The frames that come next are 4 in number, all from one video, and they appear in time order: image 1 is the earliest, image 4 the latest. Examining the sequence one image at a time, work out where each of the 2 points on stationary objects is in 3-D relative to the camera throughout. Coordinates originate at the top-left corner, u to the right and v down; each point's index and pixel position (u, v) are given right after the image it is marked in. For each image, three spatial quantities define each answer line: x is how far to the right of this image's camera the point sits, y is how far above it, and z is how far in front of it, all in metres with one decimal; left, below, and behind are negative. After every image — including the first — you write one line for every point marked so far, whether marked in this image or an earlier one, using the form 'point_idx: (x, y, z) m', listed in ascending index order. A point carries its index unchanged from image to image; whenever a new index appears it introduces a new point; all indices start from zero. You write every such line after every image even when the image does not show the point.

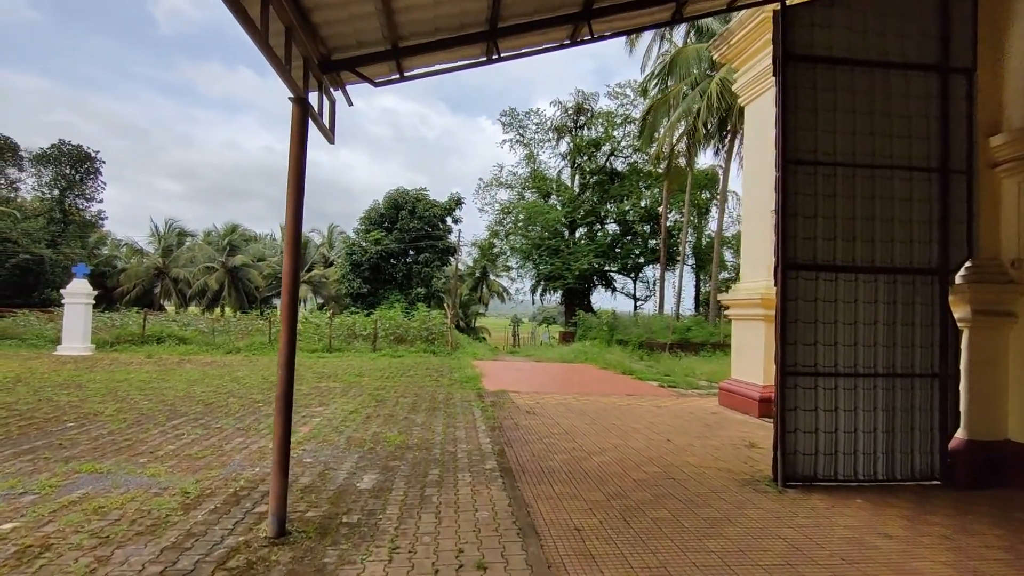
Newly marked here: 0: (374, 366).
0: (-2.7, -1.6, +11.1) m
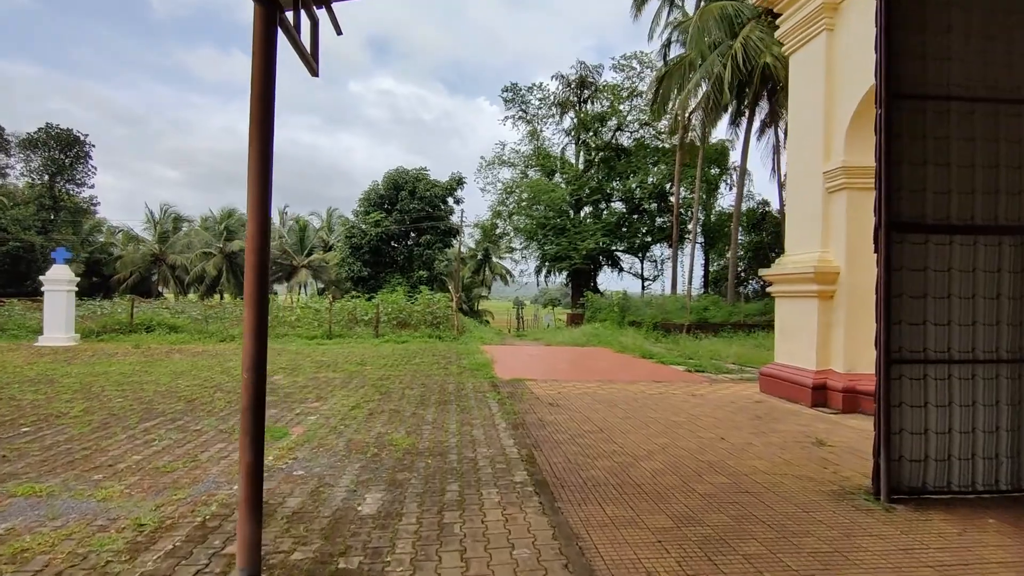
0: (-2.5, -1.2, +10.4) m
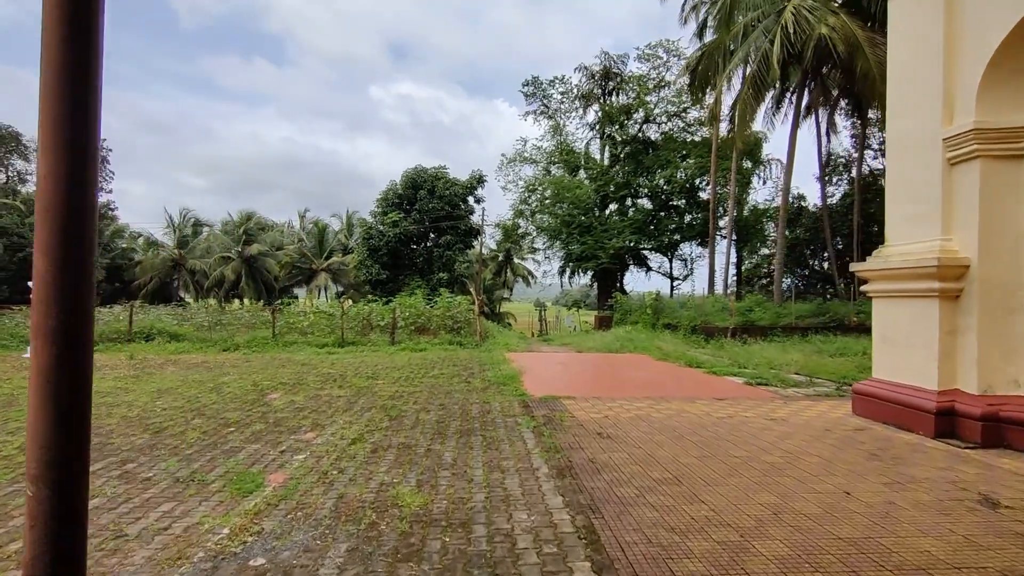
0: (-2.0, -1.3, +9.4) m
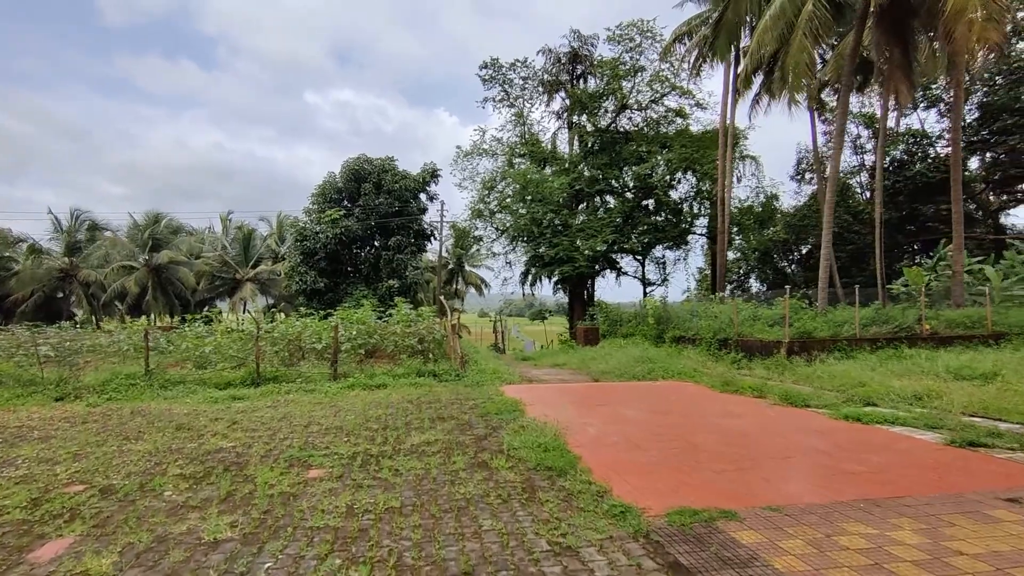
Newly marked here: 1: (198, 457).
0: (-1.8, -1.3, +5.6) m
1: (-2.4, -1.3, +4.3) m
